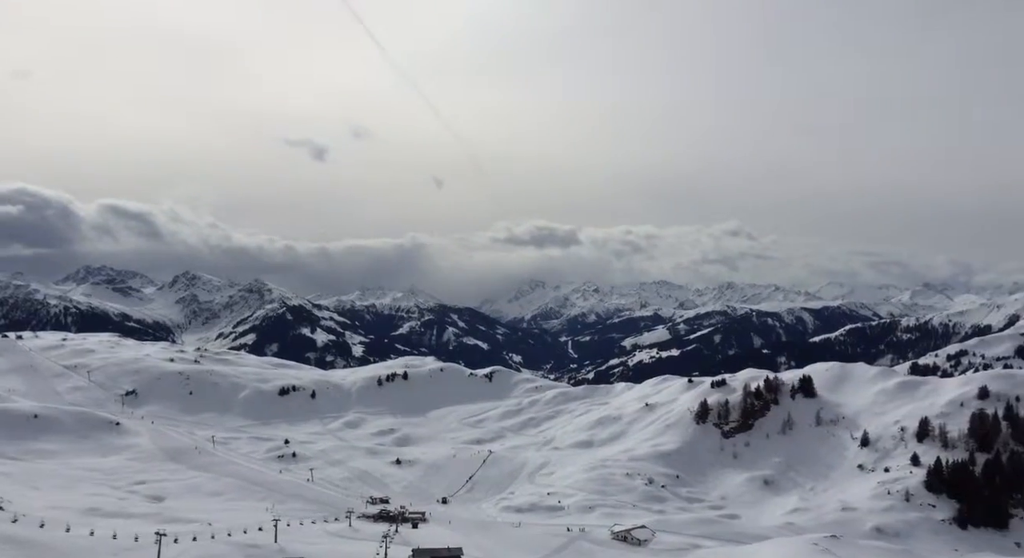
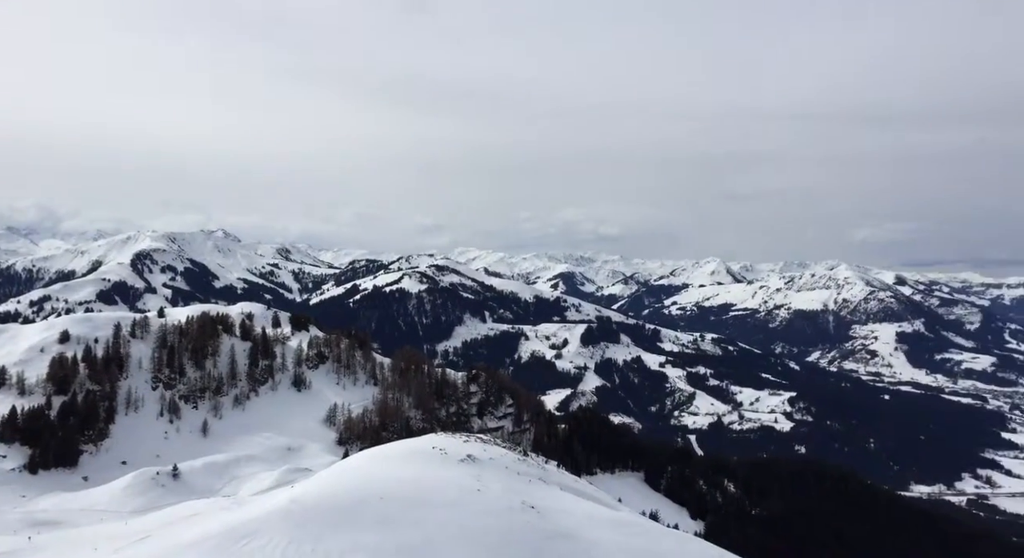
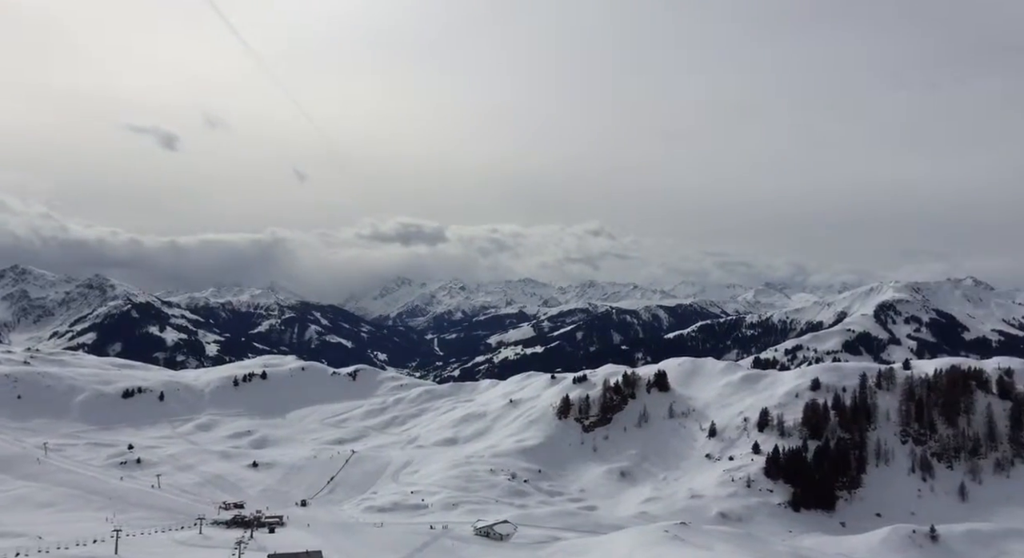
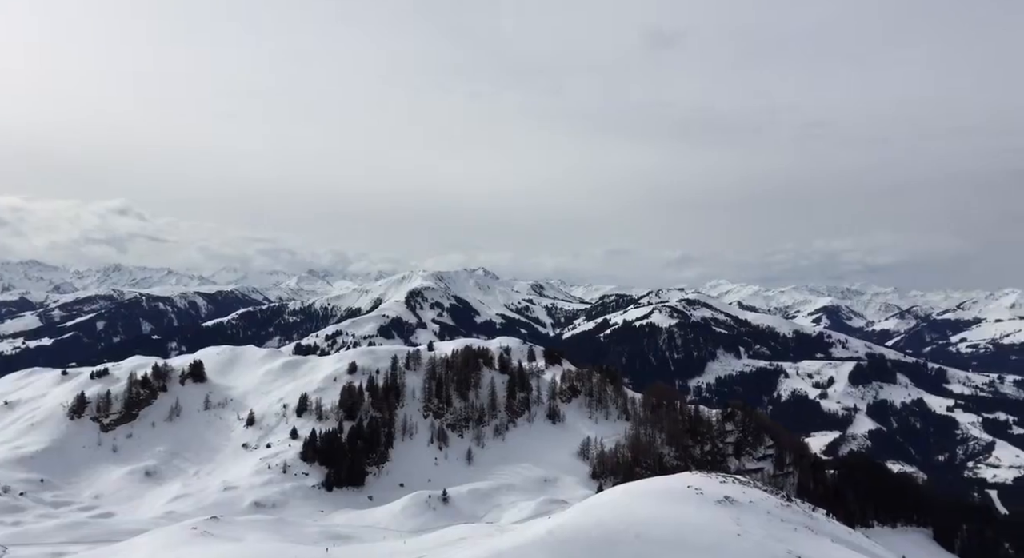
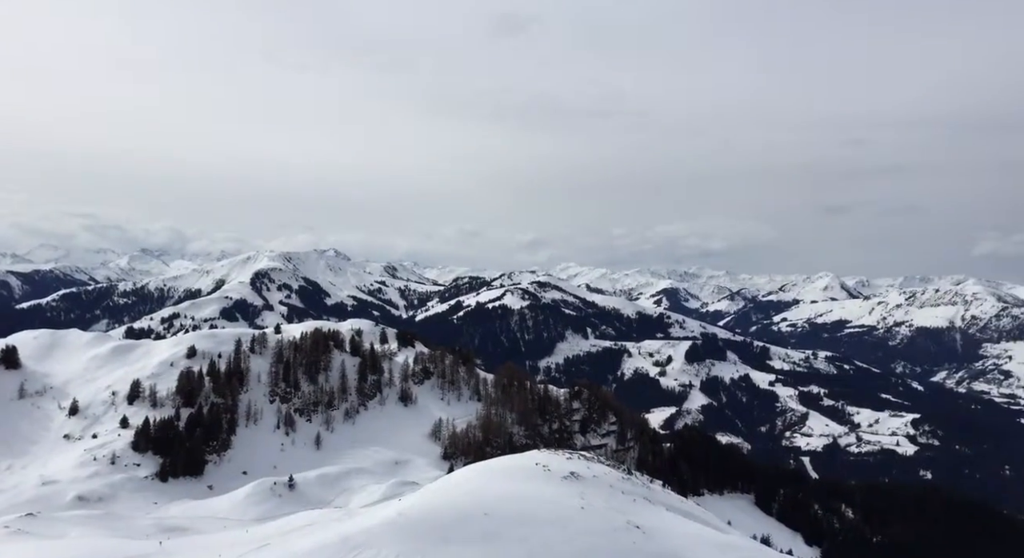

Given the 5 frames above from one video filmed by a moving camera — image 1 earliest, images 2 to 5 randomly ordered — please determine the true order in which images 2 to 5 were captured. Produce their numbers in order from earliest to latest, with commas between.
3, 4, 5, 2
